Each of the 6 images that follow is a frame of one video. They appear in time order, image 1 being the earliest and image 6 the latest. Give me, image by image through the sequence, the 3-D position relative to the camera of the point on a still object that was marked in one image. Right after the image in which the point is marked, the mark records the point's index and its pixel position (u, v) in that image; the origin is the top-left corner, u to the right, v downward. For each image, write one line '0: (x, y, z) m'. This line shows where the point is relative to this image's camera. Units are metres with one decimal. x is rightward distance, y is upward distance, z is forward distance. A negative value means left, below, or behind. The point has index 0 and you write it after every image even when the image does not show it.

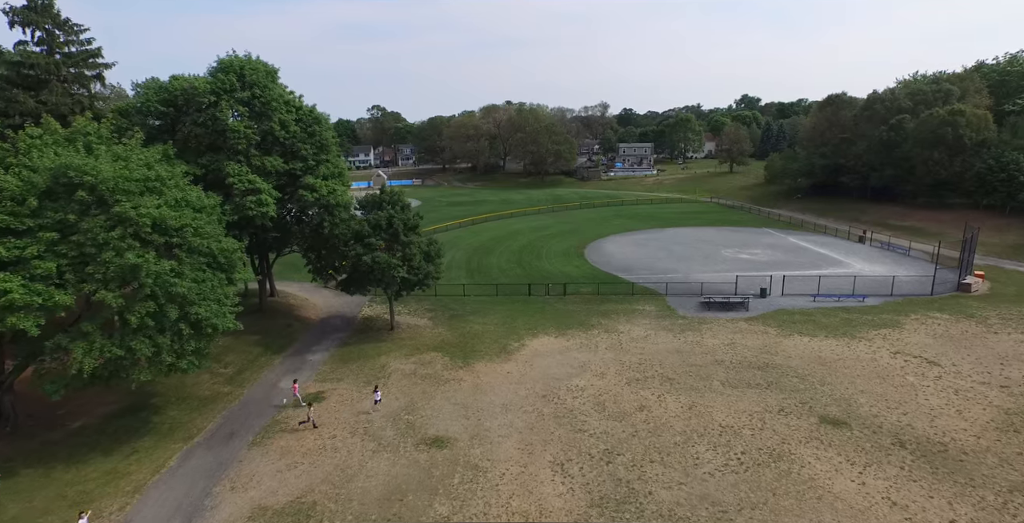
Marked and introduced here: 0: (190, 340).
0: (-10.7, -2.6, +19.4) m
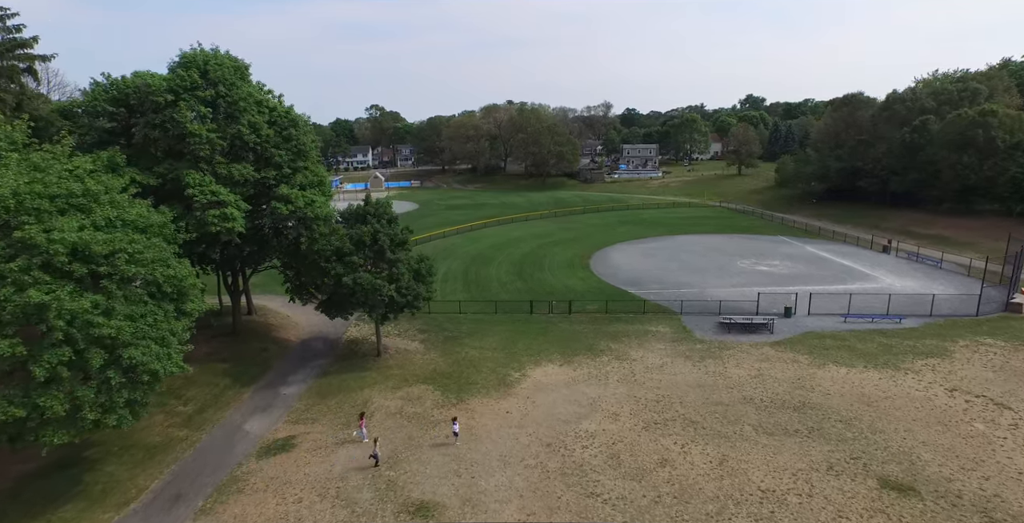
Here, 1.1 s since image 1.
0: (-10.7, -3.5, +16.0) m
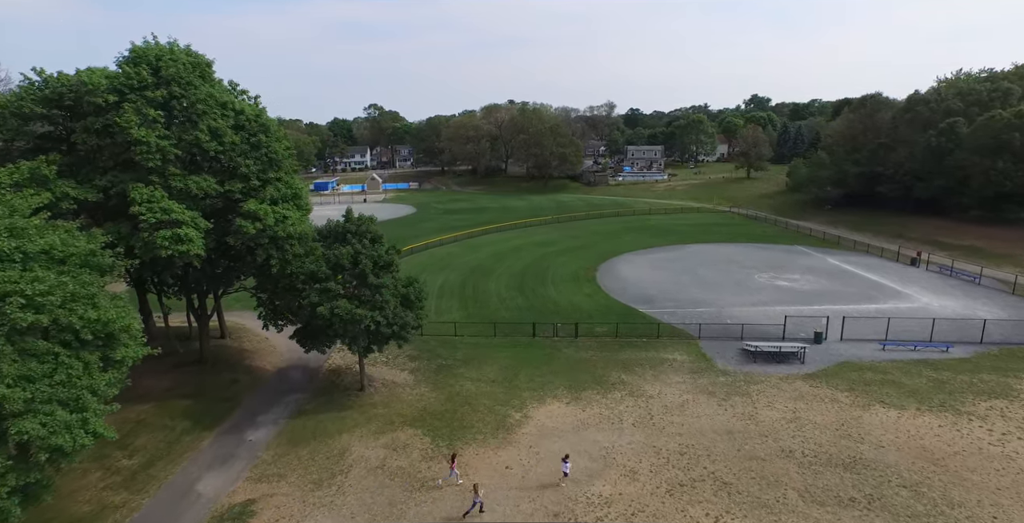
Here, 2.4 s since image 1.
0: (-10.7, -4.6, +12.6) m
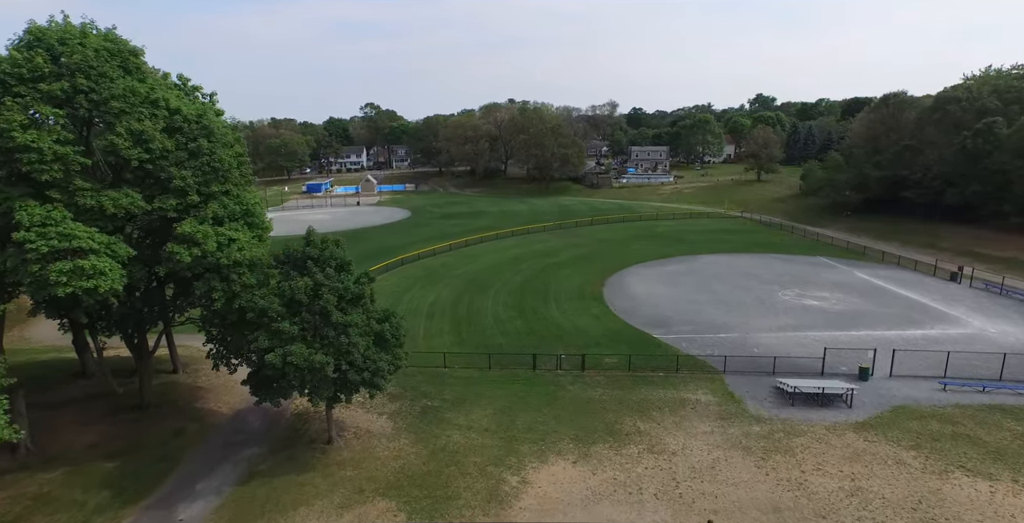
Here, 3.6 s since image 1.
0: (-10.9, -5.7, +8.1) m
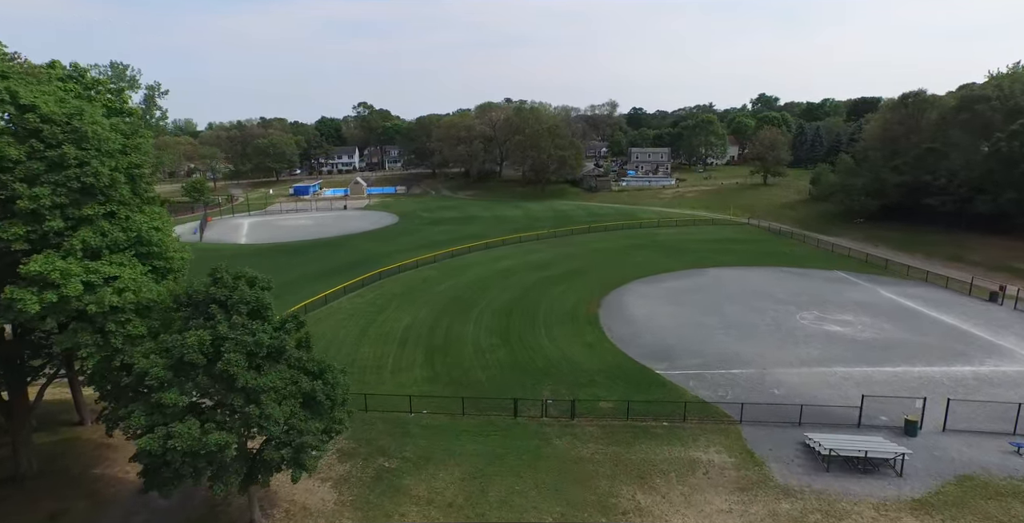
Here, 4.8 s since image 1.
0: (-11.9, -6.9, +3.4) m
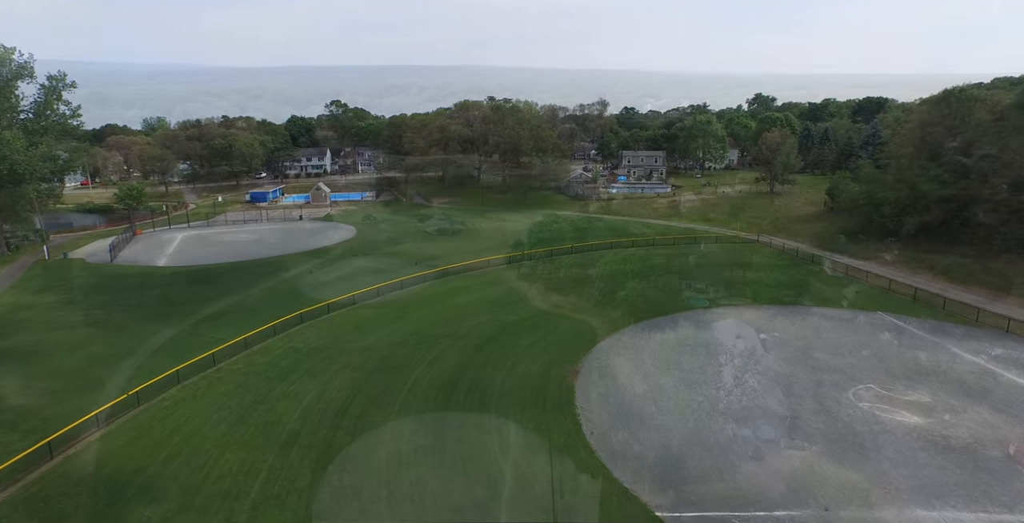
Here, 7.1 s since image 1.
0: (-14.1, -9.4, -7.6) m
